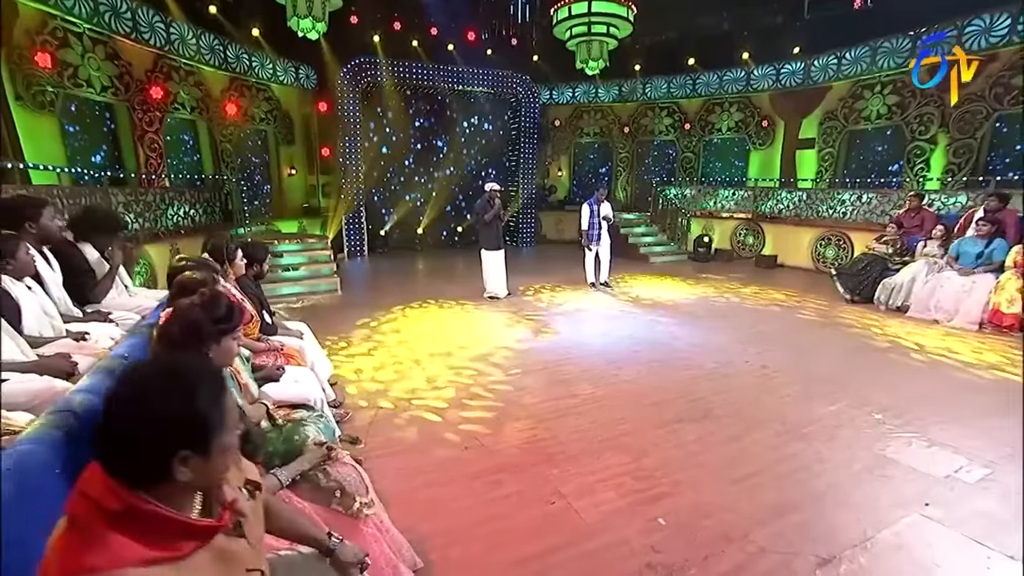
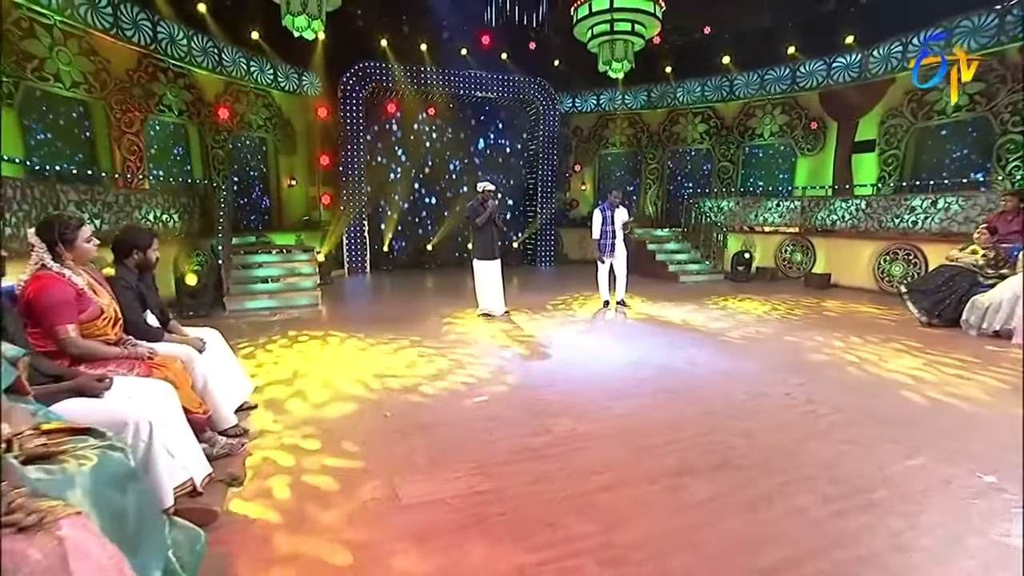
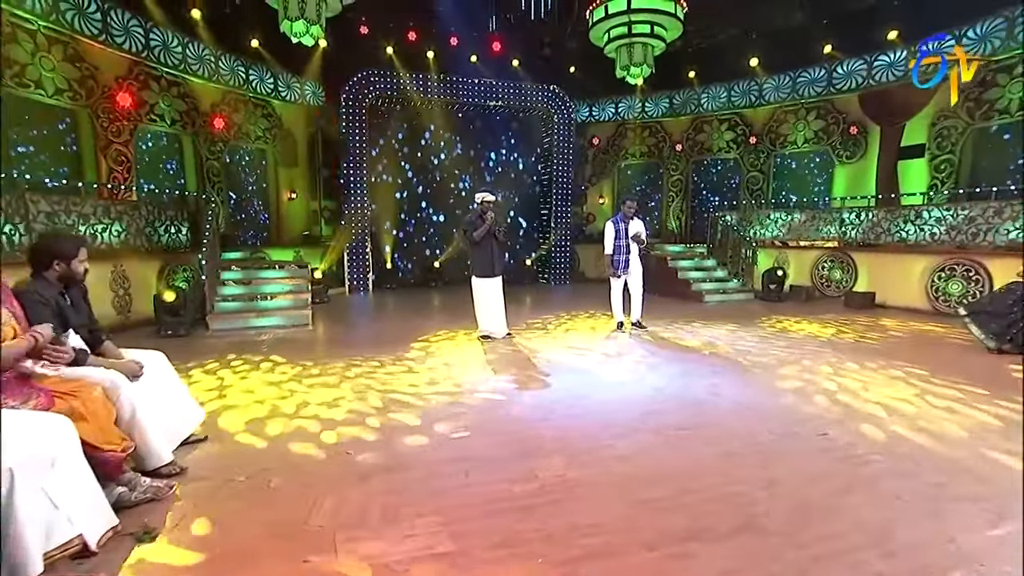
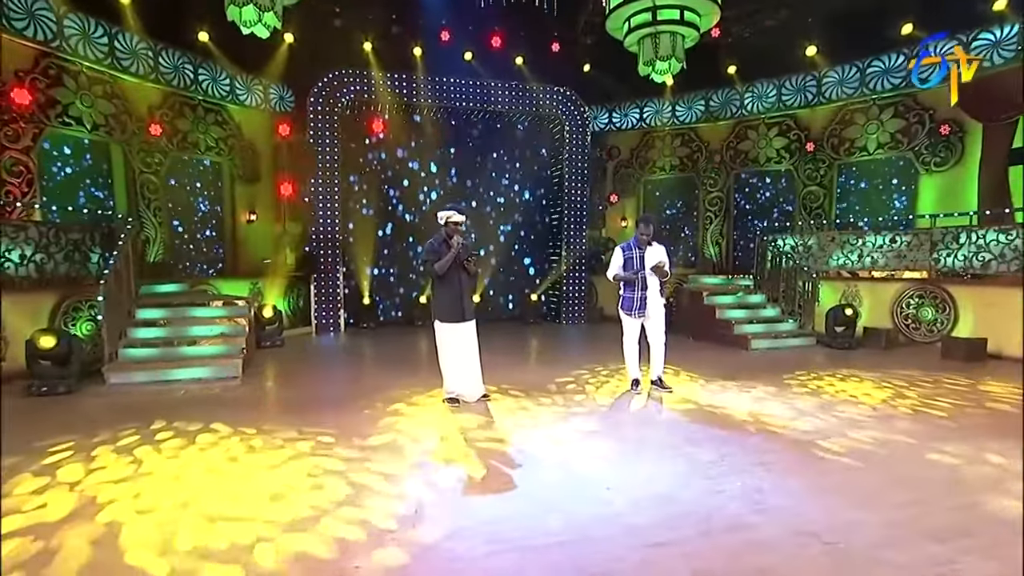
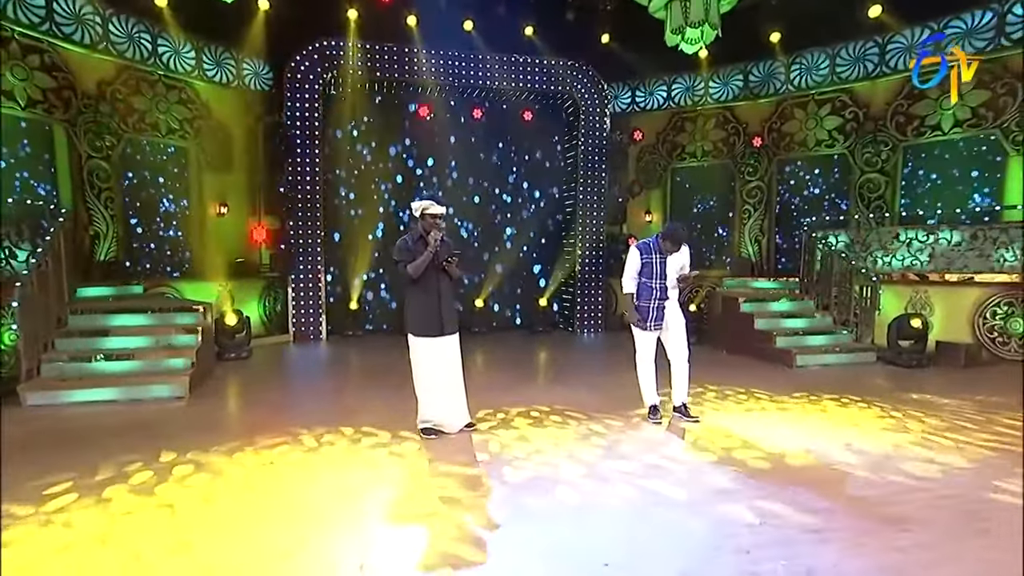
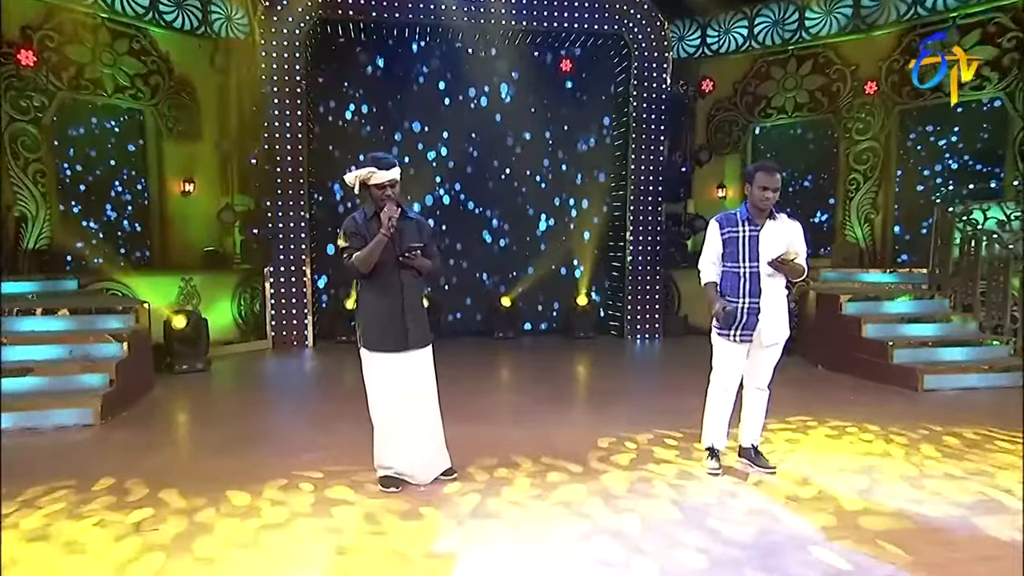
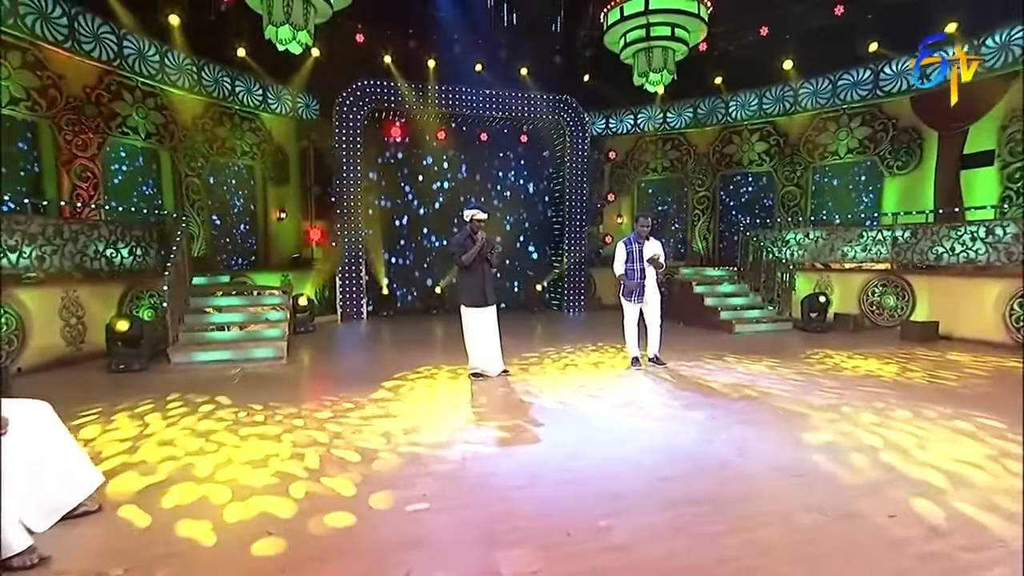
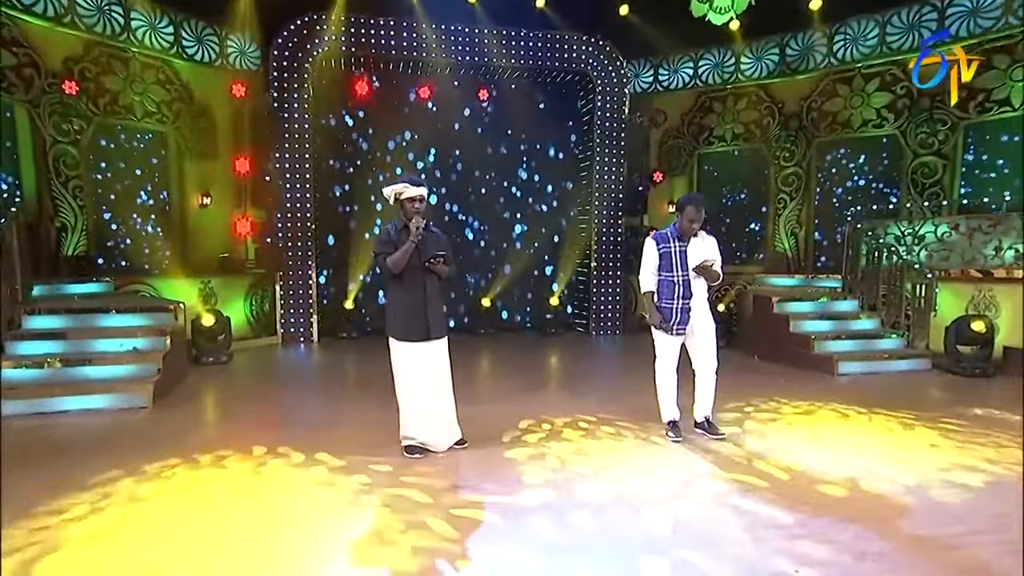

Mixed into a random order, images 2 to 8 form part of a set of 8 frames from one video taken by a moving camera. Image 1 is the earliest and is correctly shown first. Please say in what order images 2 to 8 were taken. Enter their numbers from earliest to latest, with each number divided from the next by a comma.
2, 3, 7, 4, 5, 8, 6
